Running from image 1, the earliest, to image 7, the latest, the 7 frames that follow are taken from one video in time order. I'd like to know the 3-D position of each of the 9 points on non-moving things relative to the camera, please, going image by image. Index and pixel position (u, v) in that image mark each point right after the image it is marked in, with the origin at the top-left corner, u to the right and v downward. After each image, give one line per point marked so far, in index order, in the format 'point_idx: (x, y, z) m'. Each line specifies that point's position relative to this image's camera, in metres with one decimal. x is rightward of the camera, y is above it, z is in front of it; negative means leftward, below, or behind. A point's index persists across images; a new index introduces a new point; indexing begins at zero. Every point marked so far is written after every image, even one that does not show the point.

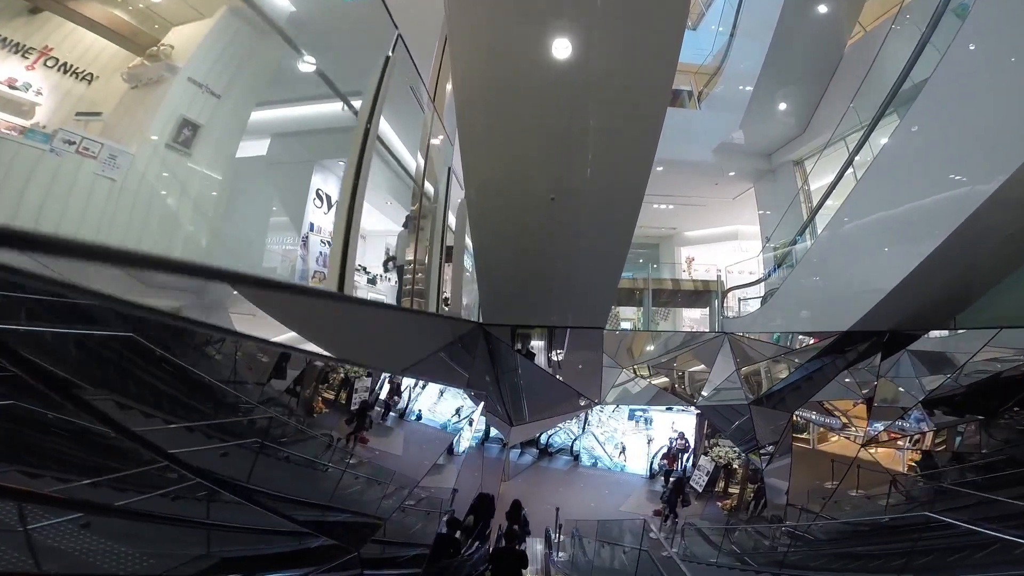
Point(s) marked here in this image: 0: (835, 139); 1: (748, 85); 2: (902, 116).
0: (+7.4, +3.5, +10.6) m
1: (+5.8, +5.1, +11.5) m
2: (+7.0, +3.0, +8.4) m
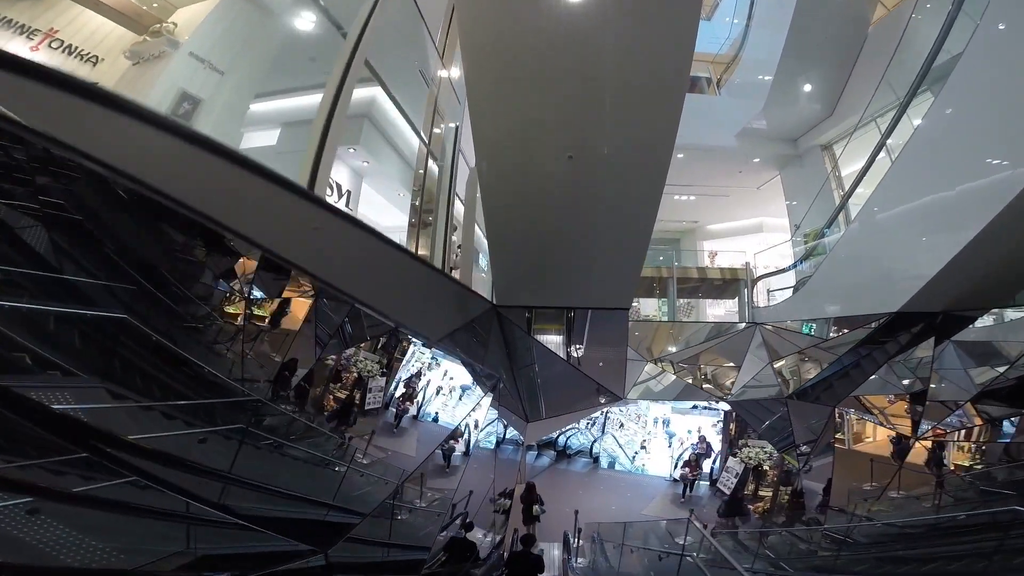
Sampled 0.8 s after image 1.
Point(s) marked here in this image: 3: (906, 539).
0: (+7.7, +3.7, +10.1) m
1: (+6.1, +5.2, +11.1) m
2: (+7.2, +3.3, +7.9) m
3: (+5.4, -3.5, +6.4) m
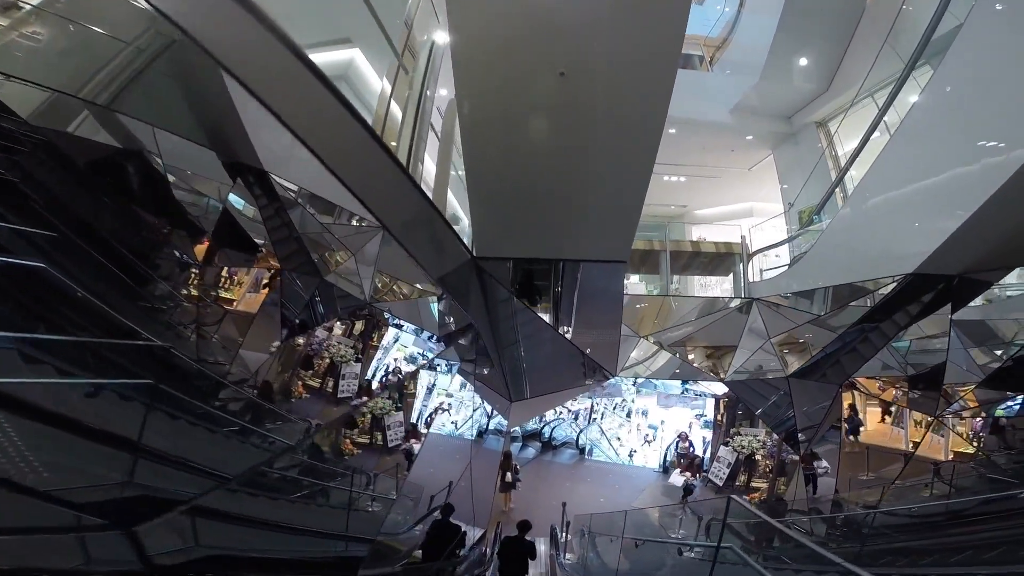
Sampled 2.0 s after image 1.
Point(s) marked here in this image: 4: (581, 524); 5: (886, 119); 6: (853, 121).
0: (+7.4, +4.1, +9.8) m
1: (+5.8, +5.6, +10.8) m
2: (+6.9, +3.6, +7.6) m
3: (+5.2, -3.1, +6.0) m
4: (+1.7, -5.3, +10.6) m
5: (+6.9, +3.1, +8.7) m
6: (+7.3, +3.6, +9.8) m
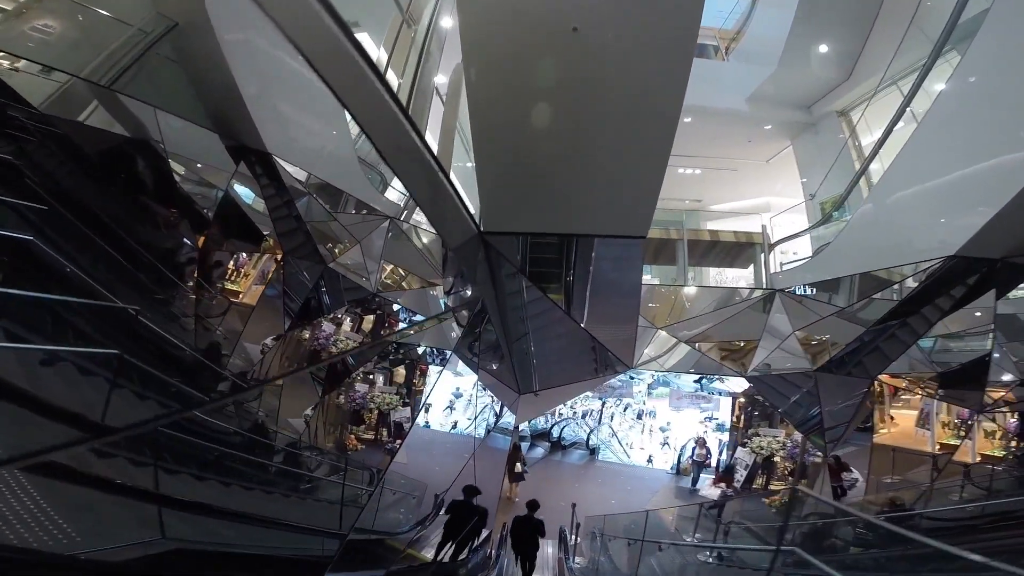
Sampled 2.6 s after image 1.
0: (+7.6, +4.1, +9.5) m
1: (+6.0, +5.6, +10.5) m
2: (+7.1, +3.7, +7.3) m
3: (+5.3, -3.0, +5.7) m
4: (+1.8, -5.2, +10.2) m
5: (+7.1, +3.2, +8.3) m
6: (+7.5, +3.6, +9.5) m
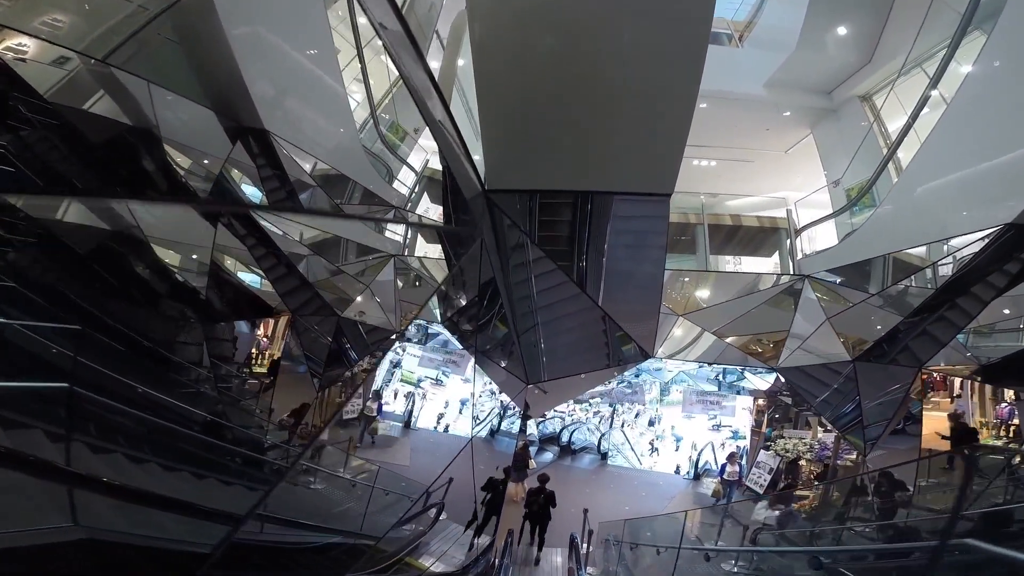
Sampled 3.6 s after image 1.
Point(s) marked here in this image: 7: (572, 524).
0: (+7.7, +4.2, +9.1) m
1: (+6.2, +5.7, +10.1) m
2: (+7.2, +3.8, +6.9) m
3: (+5.4, -2.8, +5.1) m
4: (+2.0, -5.1, +9.7) m
5: (+7.2, +3.3, +7.9) m
6: (+7.6, +3.7, +9.1) m
7: (+1.5, -6.0, +11.6) m
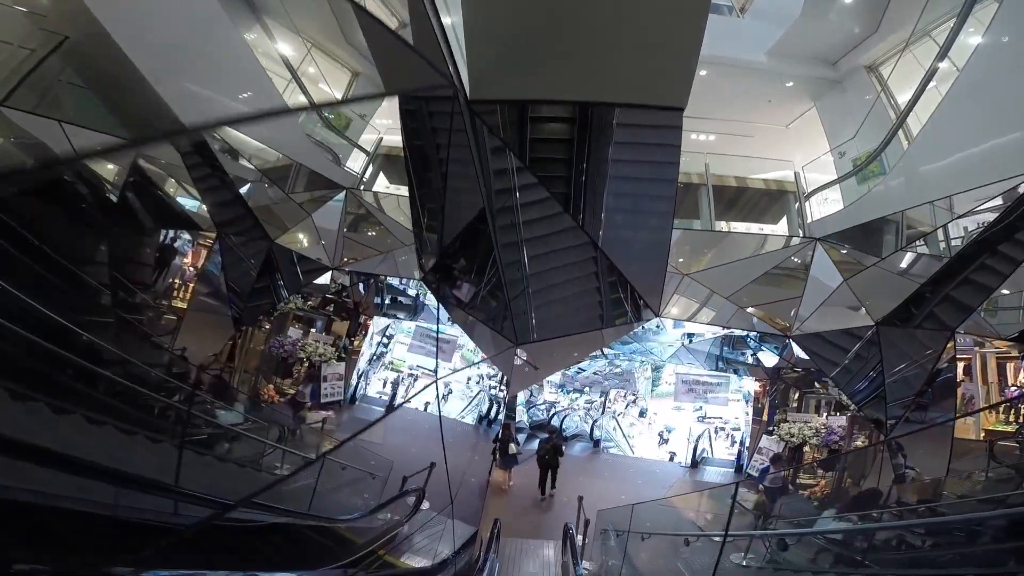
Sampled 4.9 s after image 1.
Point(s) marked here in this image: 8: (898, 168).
0: (+7.5, +4.6, +8.8) m
1: (+6.0, +6.1, +9.8) m
2: (+7.1, +4.2, +6.5) m
3: (+5.3, -2.5, +4.7) m
4: (+1.7, -4.8, +9.2) m
5: (+7.1, +3.7, +7.6) m
6: (+7.4, +4.1, +8.7) m
7: (+1.2, -5.6, +11.1) m
8: (+6.8, +2.2, +8.1) m
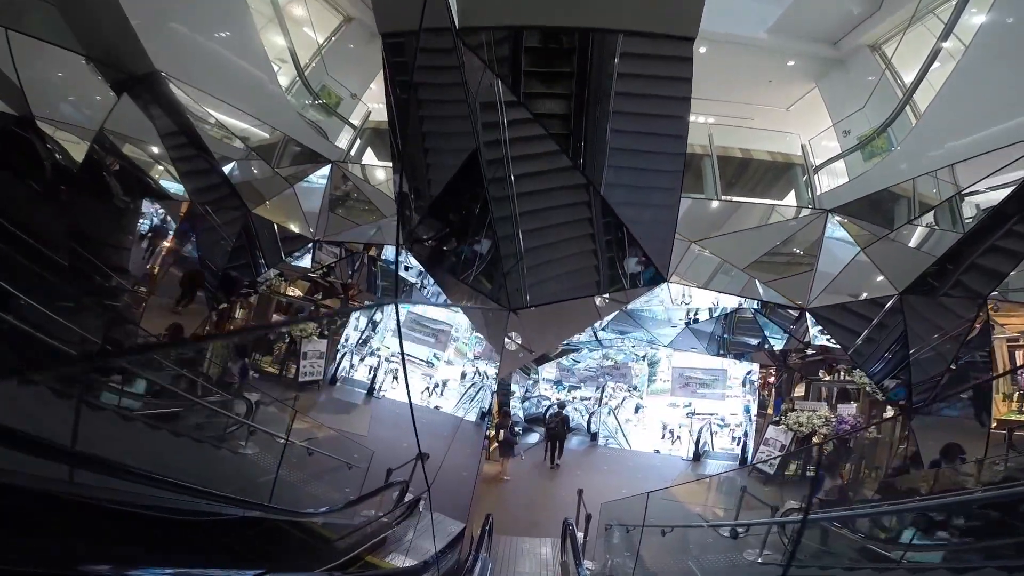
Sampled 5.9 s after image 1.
0: (+7.4, +4.8, +8.6) m
1: (+5.8, +6.3, +9.5) m
2: (+7.0, +4.4, +6.3) m
3: (+5.2, -2.2, +4.5) m
4: (+1.6, -4.5, +8.9) m
5: (+7.0, +3.9, +7.4) m
6: (+7.3, +4.3, +8.5) m
7: (+1.0, -5.4, +10.7) m
8: (+6.7, +2.4, +7.9) m
